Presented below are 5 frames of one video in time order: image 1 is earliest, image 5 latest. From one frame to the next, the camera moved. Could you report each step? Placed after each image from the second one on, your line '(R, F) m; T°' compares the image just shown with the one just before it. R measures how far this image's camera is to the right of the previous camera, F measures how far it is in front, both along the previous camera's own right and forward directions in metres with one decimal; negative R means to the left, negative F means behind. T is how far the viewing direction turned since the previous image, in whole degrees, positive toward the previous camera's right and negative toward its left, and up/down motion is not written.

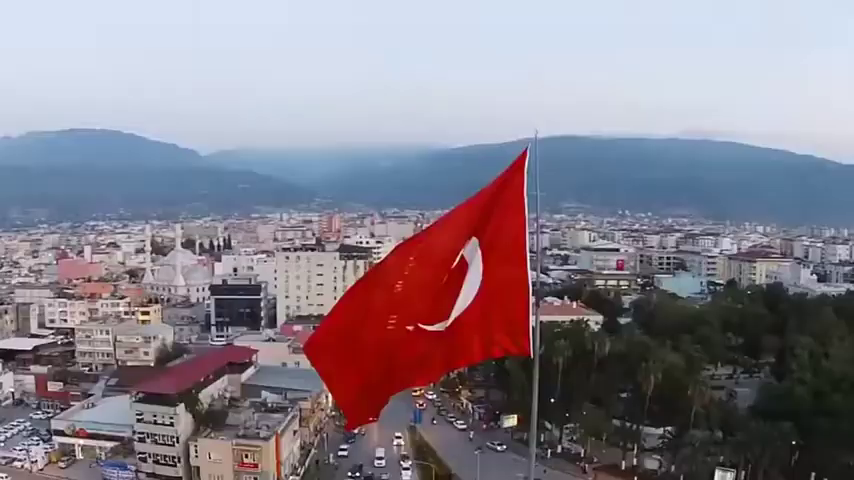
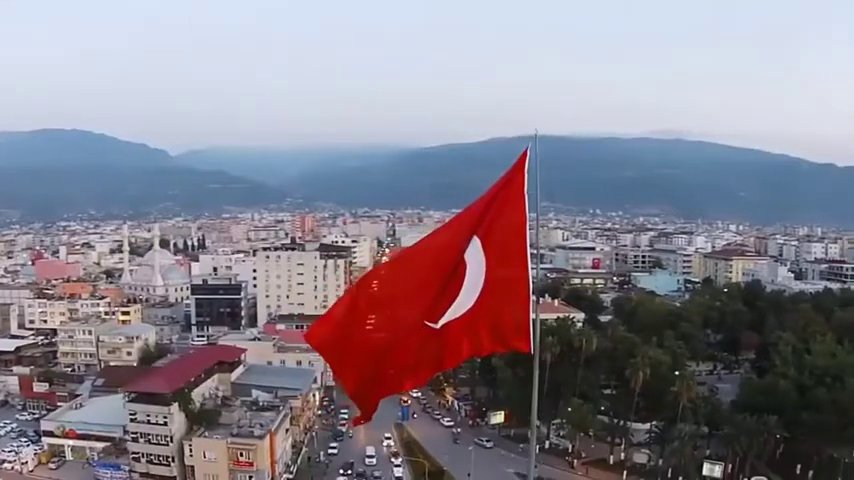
(+0.1, -0.5) m; +1°
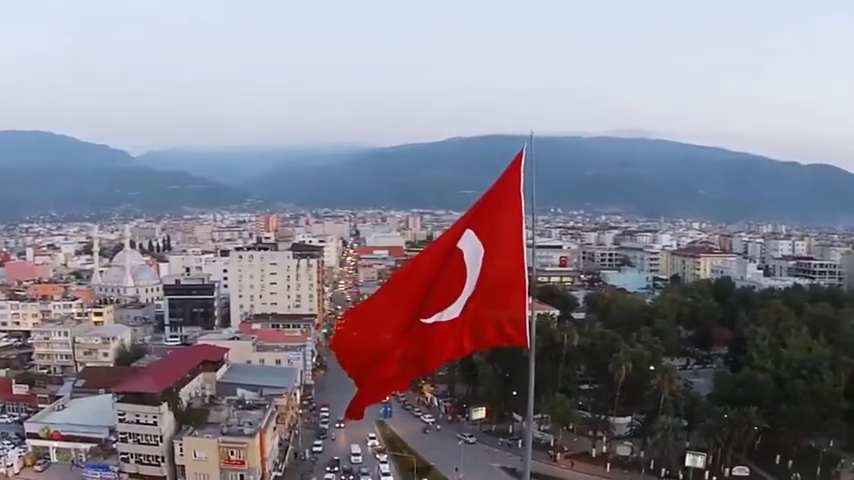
(+0.1, -0.6) m; +1°
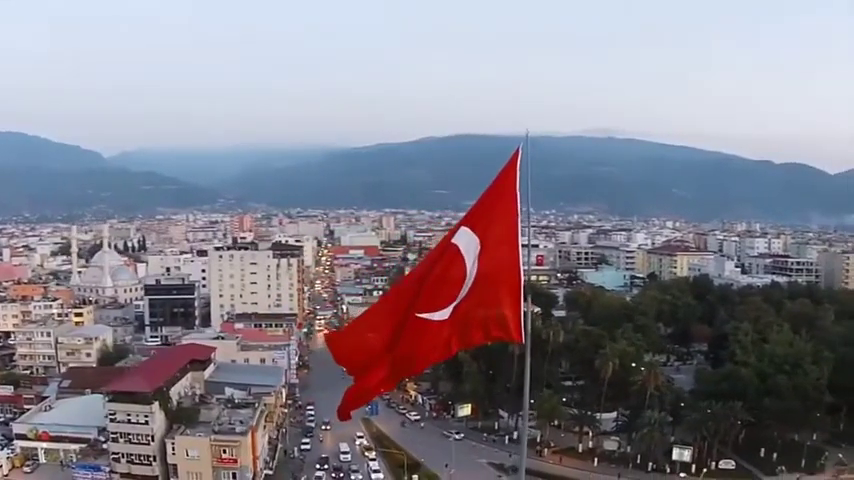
(+0.1, -0.5) m; +1°
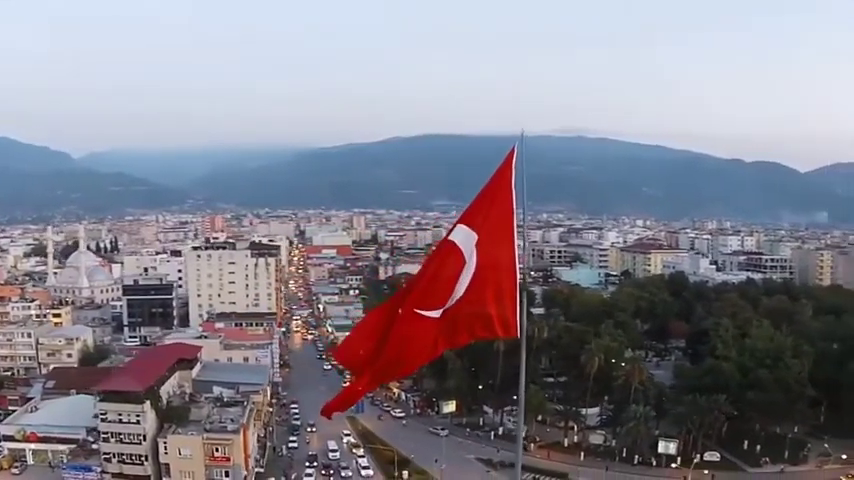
(+0.1, -0.6) m; +1°
